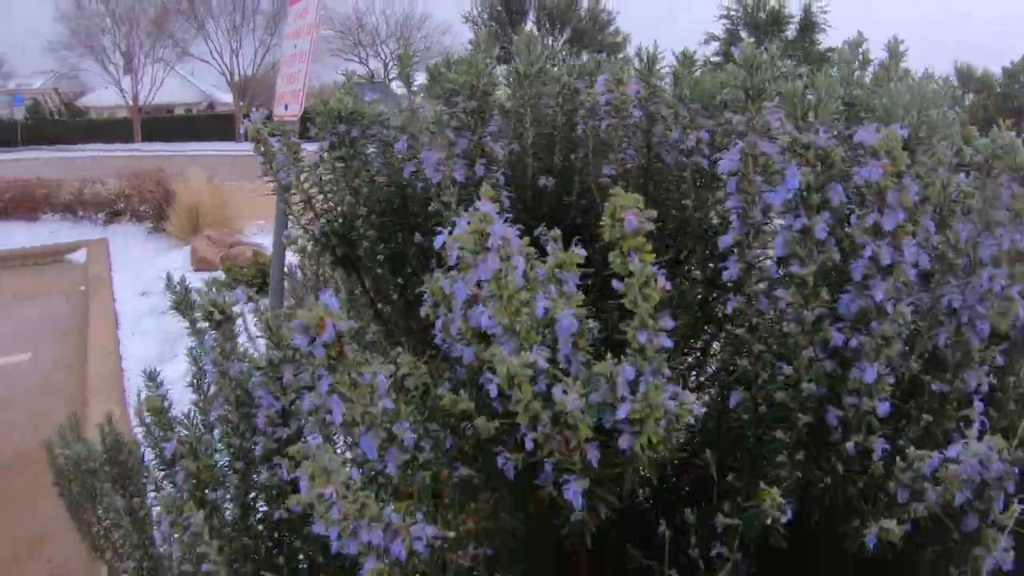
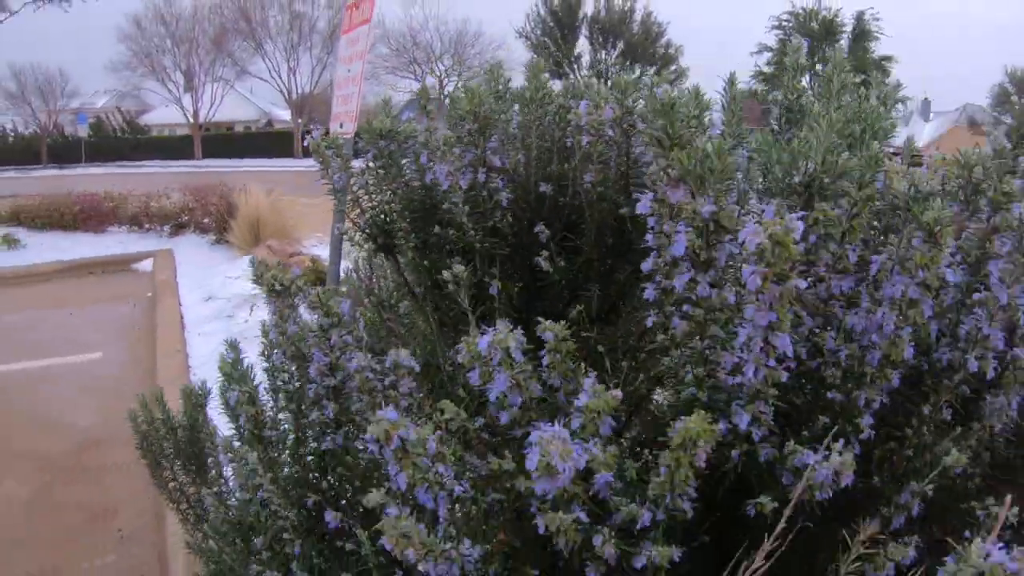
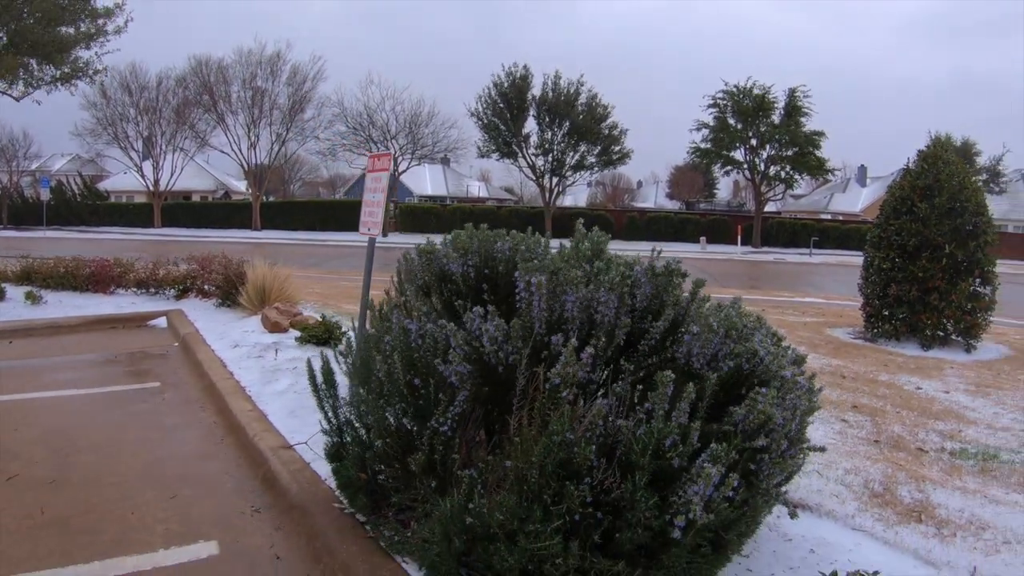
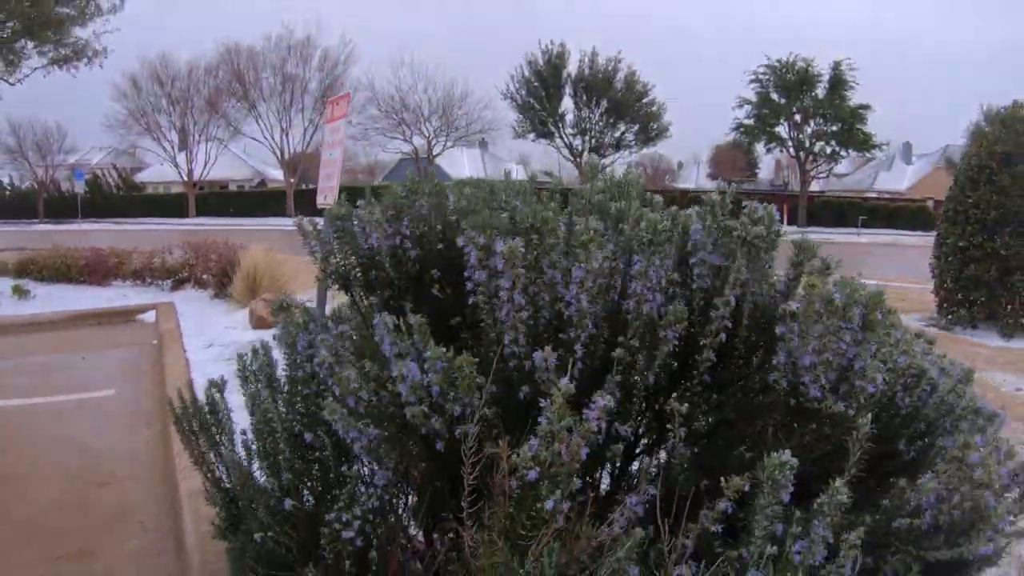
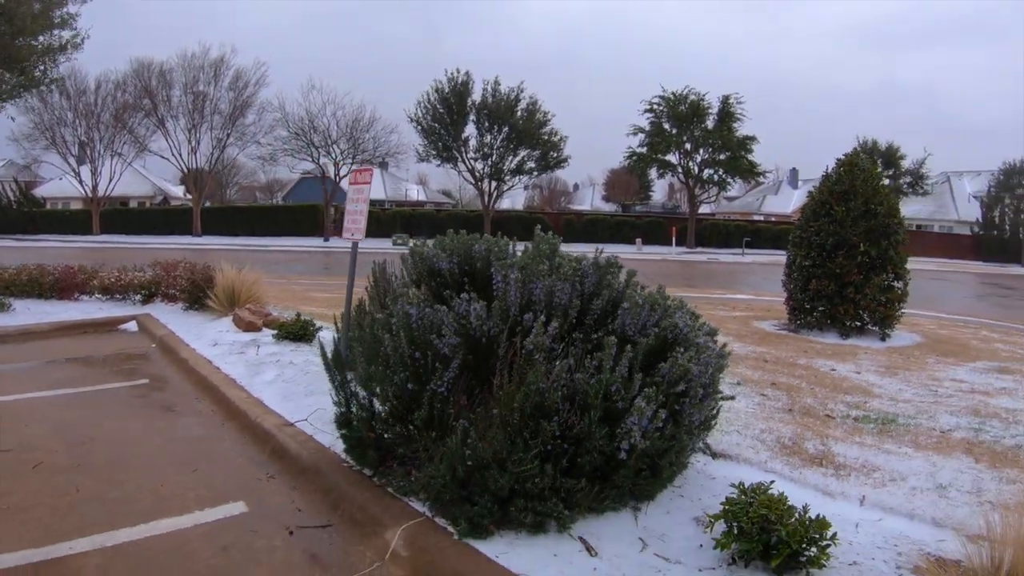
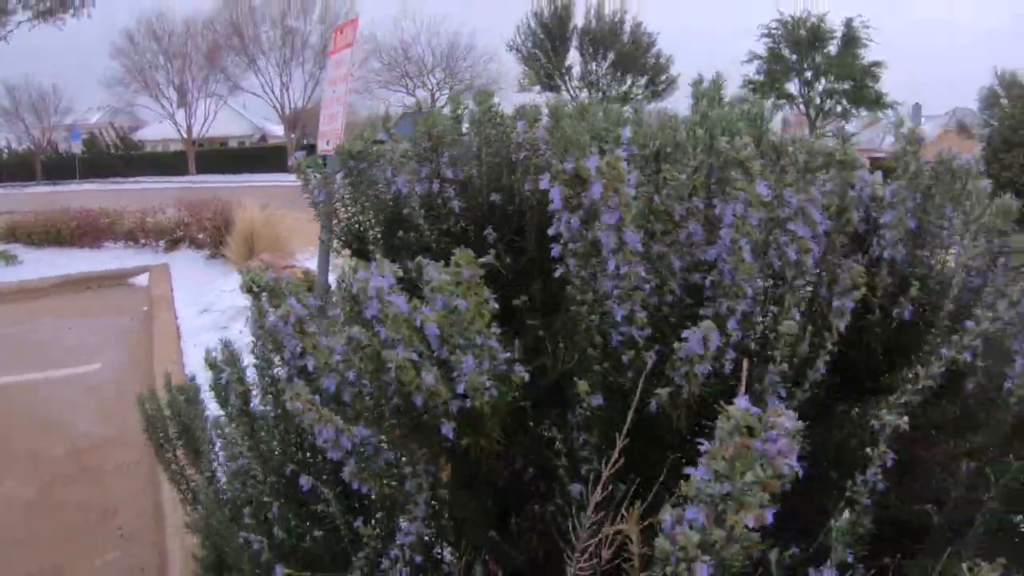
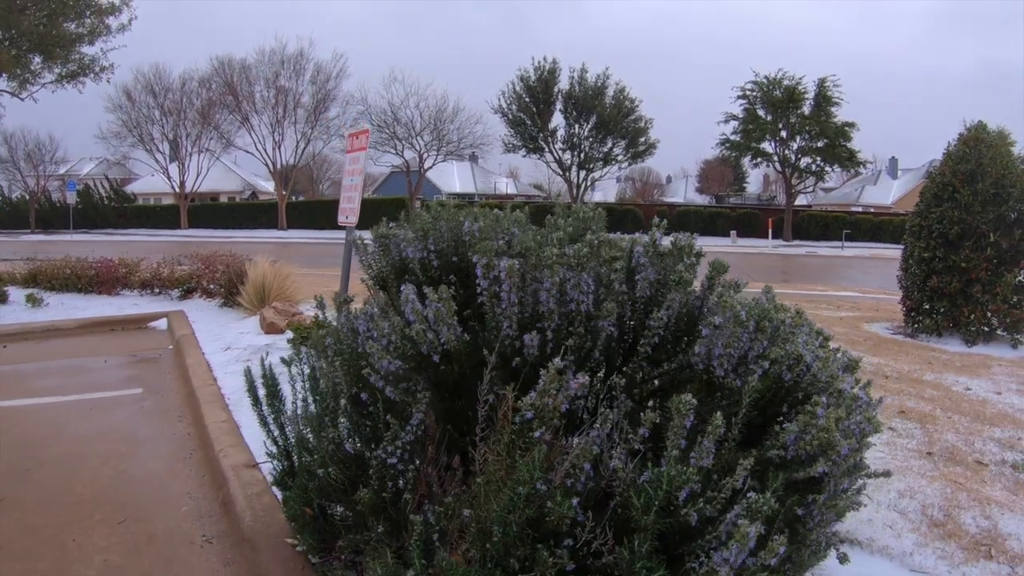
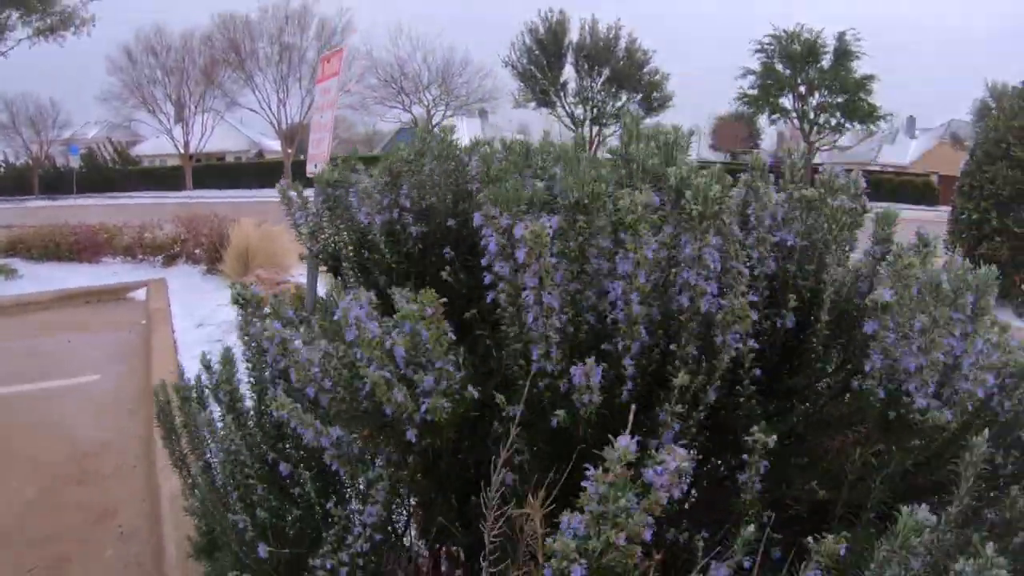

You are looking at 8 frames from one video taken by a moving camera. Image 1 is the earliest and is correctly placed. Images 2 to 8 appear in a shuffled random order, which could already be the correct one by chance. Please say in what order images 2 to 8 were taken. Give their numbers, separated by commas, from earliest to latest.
2, 6, 8, 4, 7, 3, 5
